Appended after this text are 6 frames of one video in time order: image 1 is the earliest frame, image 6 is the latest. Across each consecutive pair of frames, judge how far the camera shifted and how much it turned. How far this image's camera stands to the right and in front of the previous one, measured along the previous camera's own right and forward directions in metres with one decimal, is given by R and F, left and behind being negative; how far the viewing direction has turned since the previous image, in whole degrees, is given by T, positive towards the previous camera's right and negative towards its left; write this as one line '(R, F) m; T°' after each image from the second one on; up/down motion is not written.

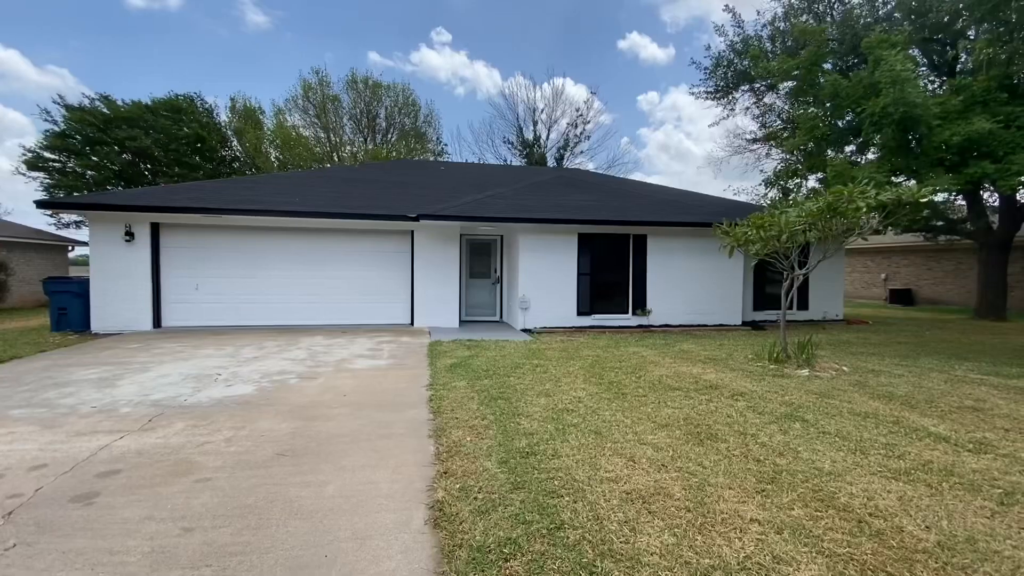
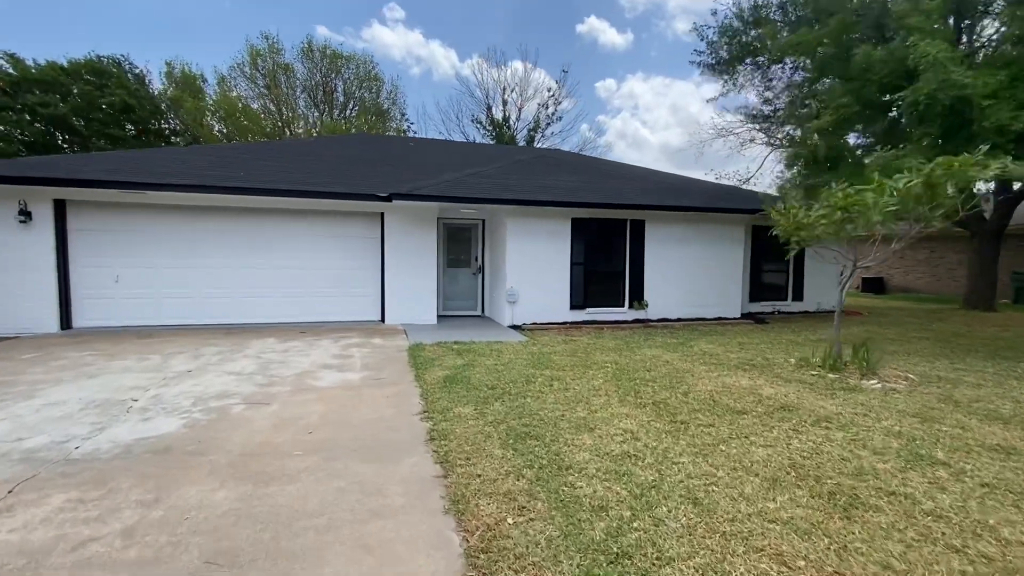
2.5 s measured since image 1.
(-0.5, +1.3) m; +5°
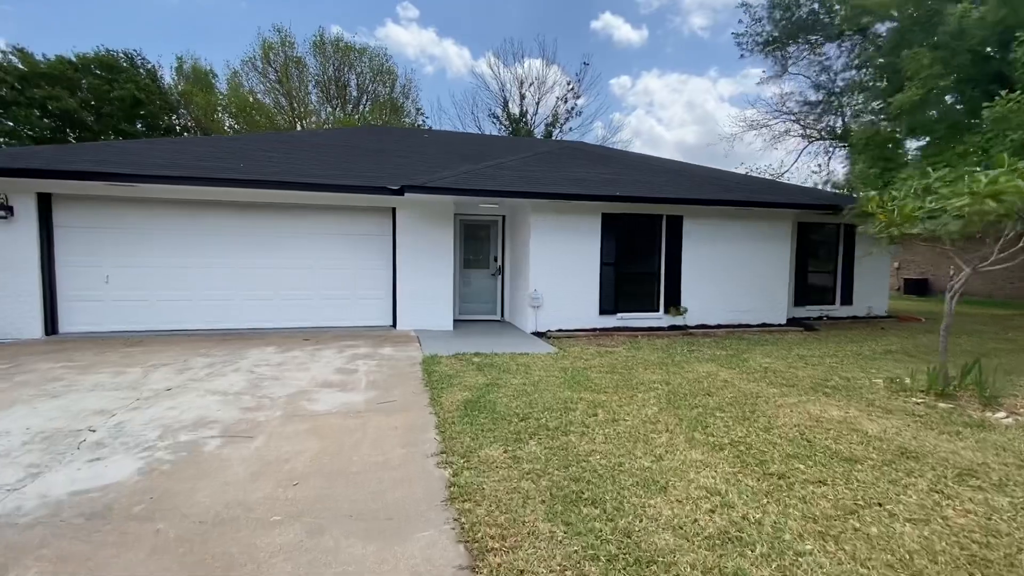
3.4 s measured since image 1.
(-0.2, +0.9) m; -2°
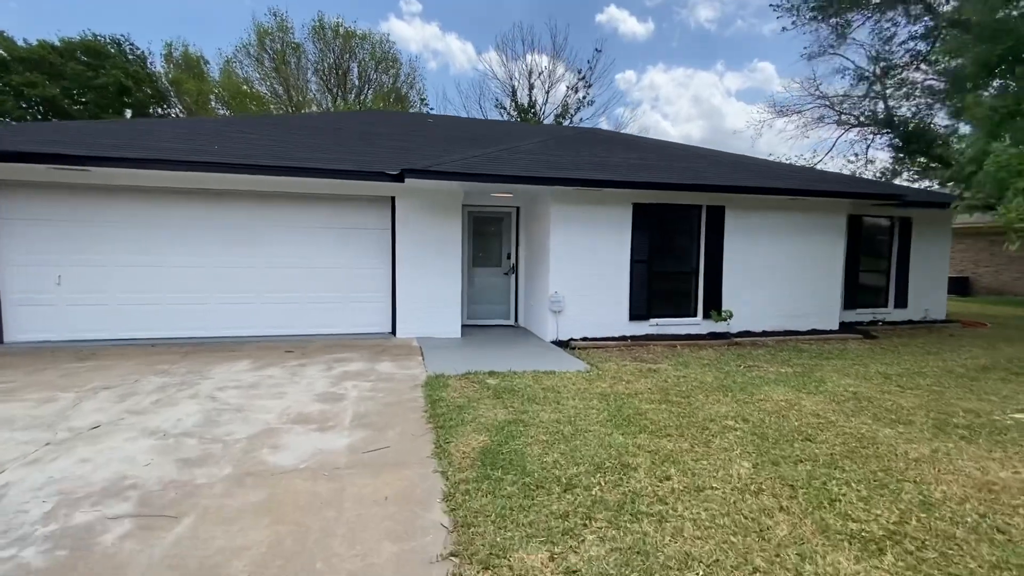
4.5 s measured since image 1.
(-0.2, +1.2) m; 0°
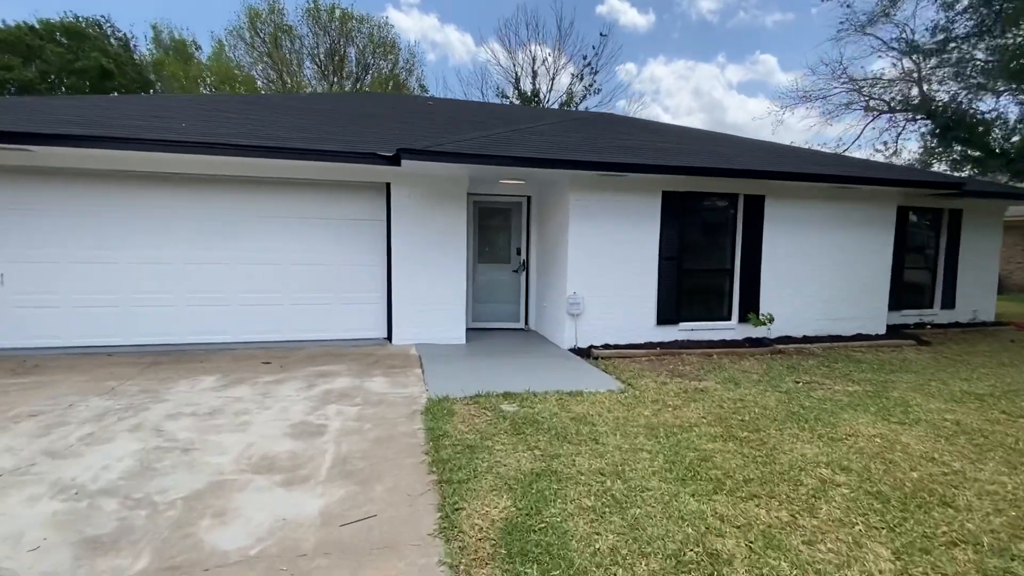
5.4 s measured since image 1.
(-0.2, +0.9) m; 0°
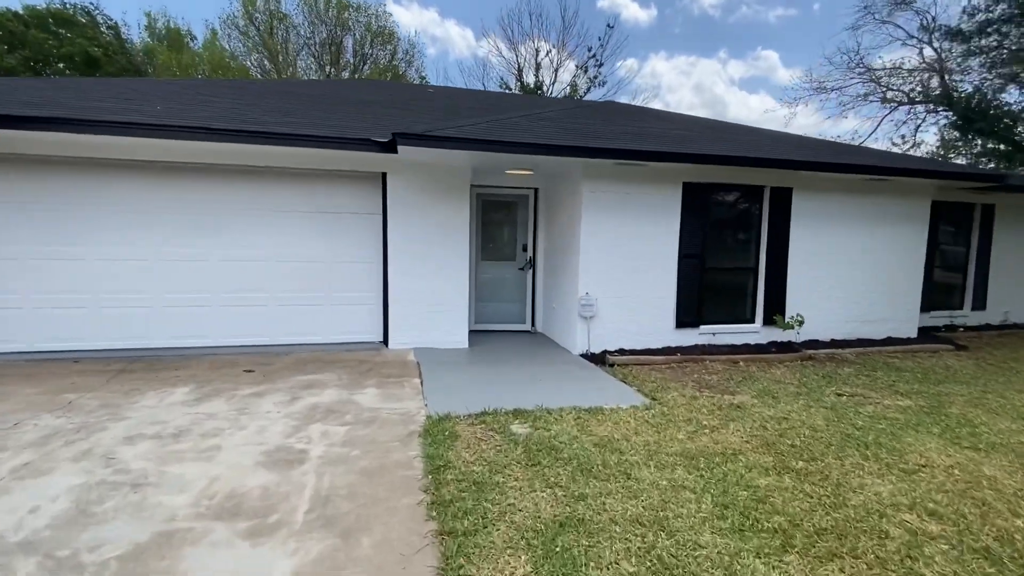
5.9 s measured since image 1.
(-0.1, +0.5) m; 0°
